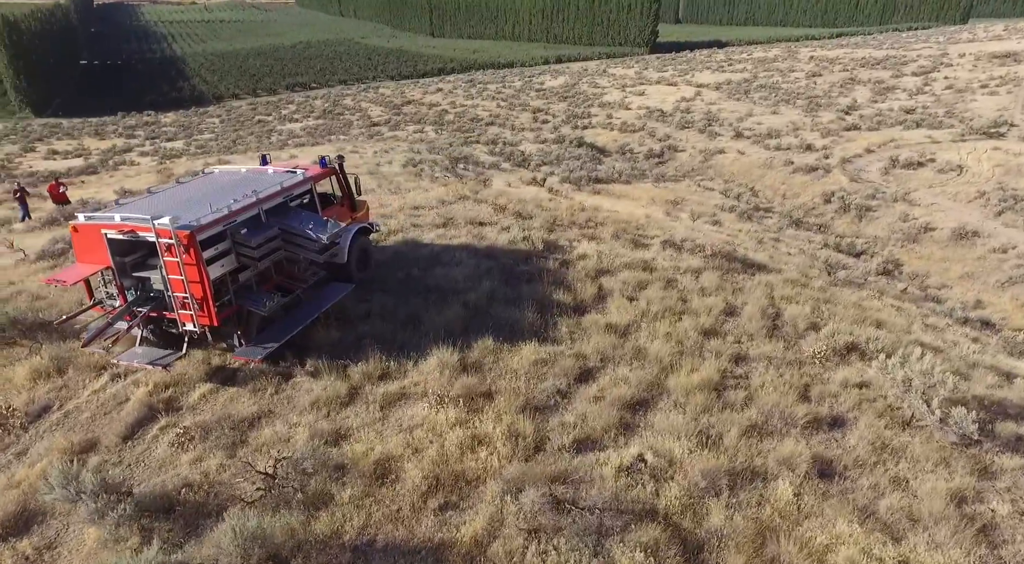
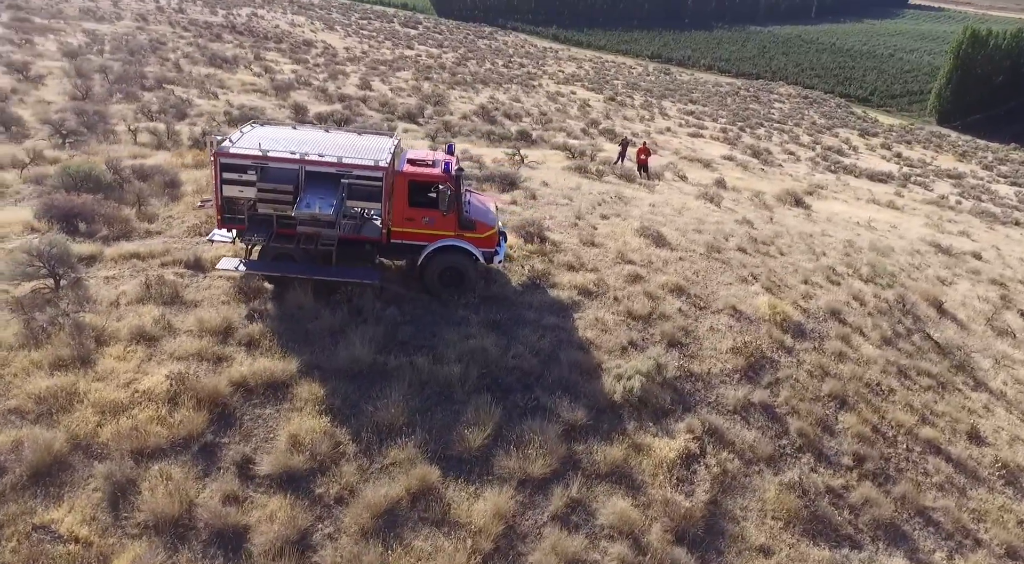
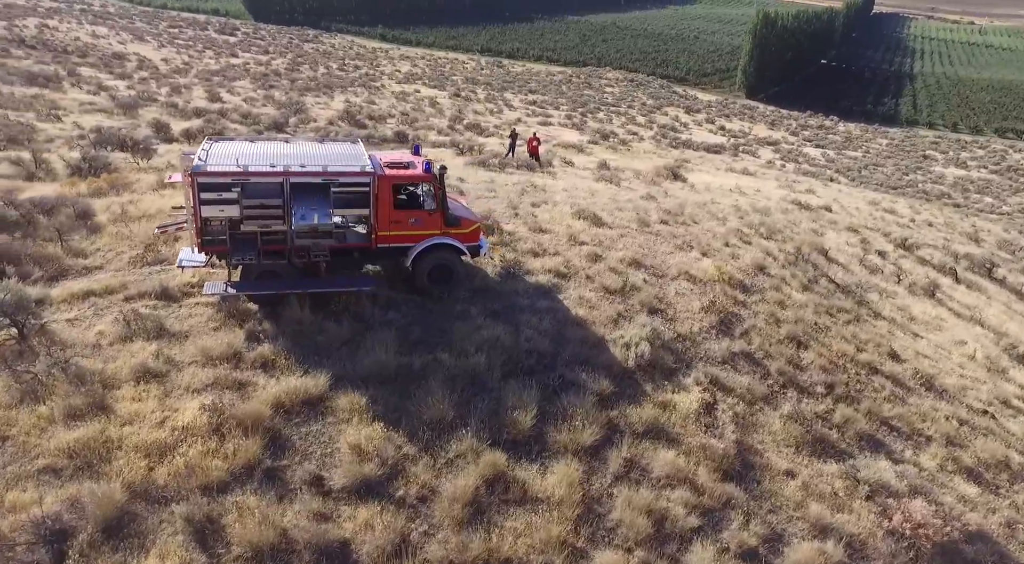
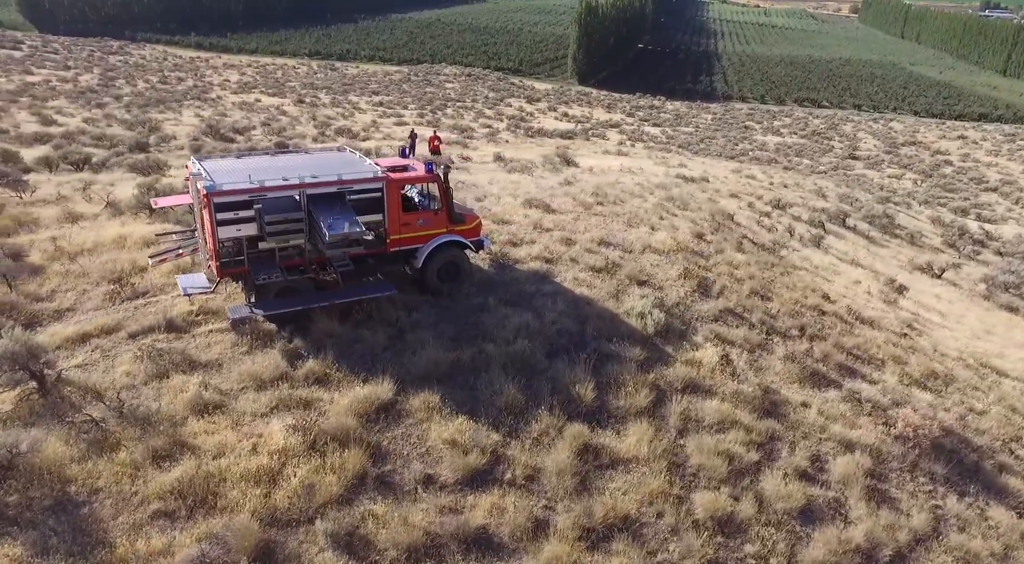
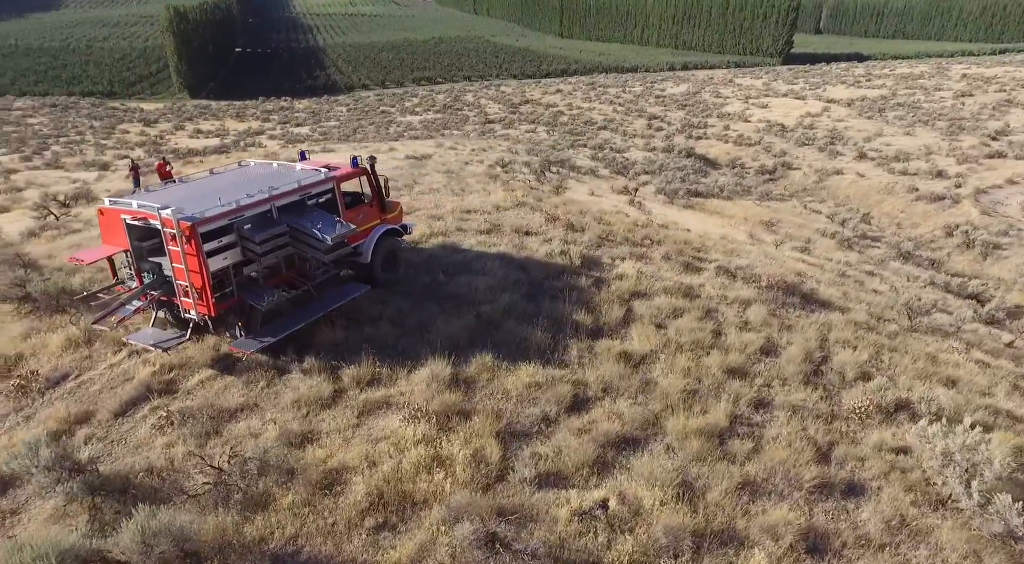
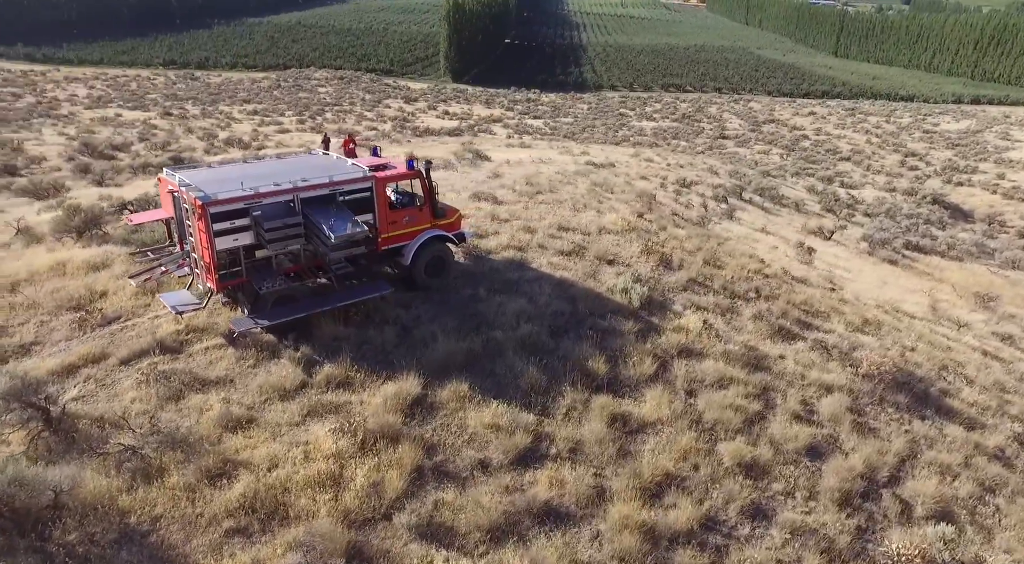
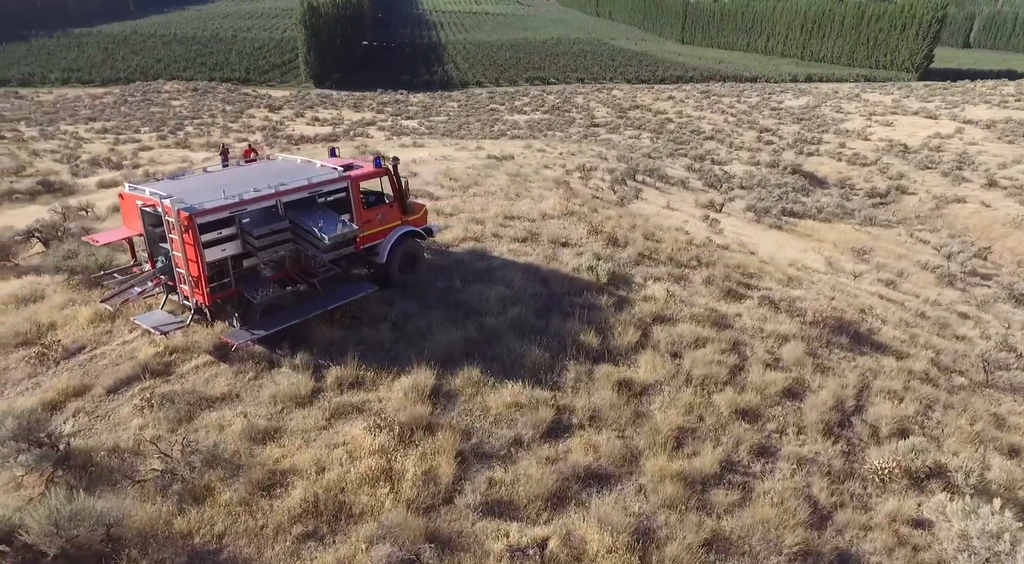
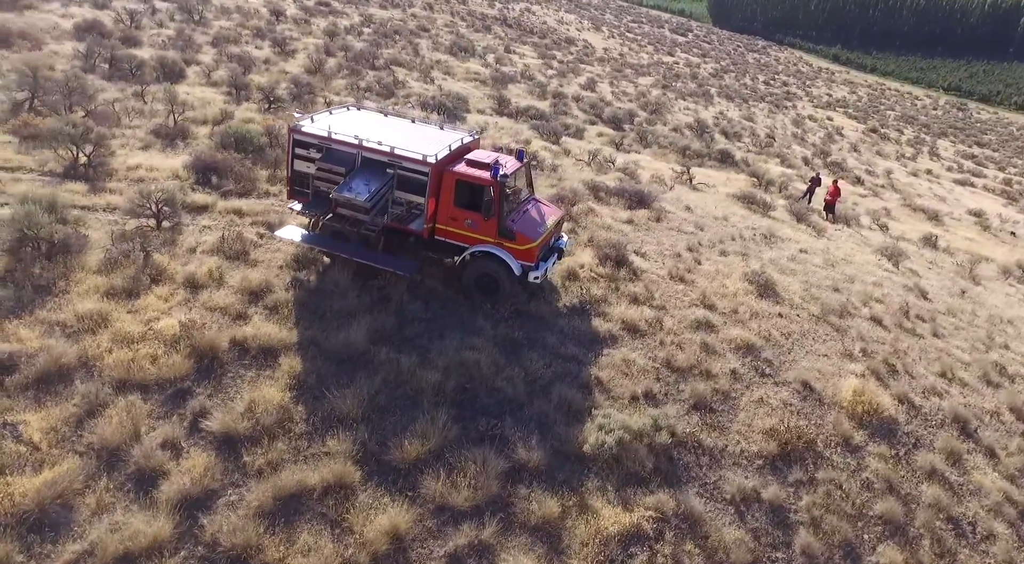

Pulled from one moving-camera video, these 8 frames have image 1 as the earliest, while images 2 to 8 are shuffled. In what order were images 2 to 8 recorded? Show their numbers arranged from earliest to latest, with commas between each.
5, 7, 6, 4, 3, 2, 8
